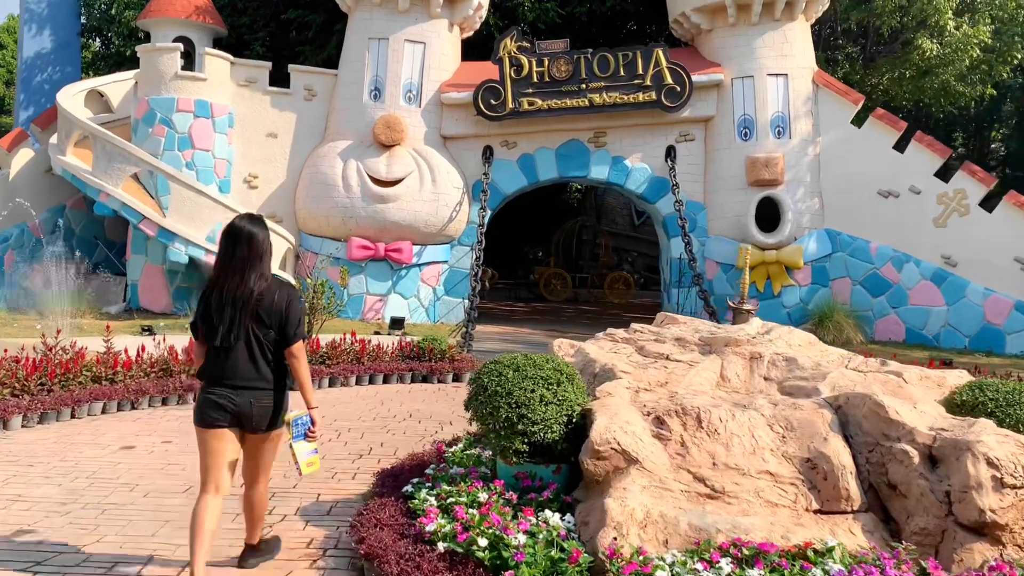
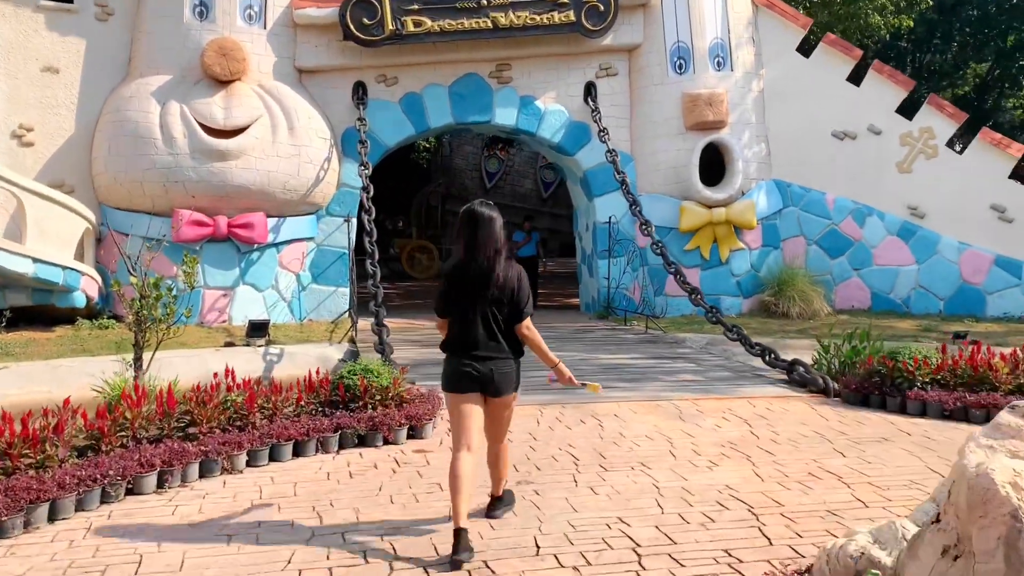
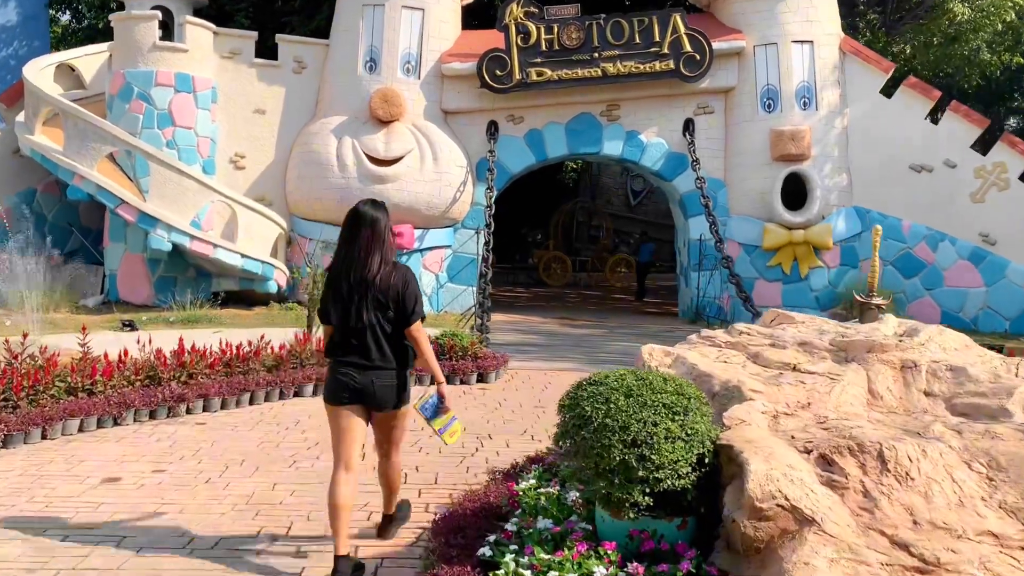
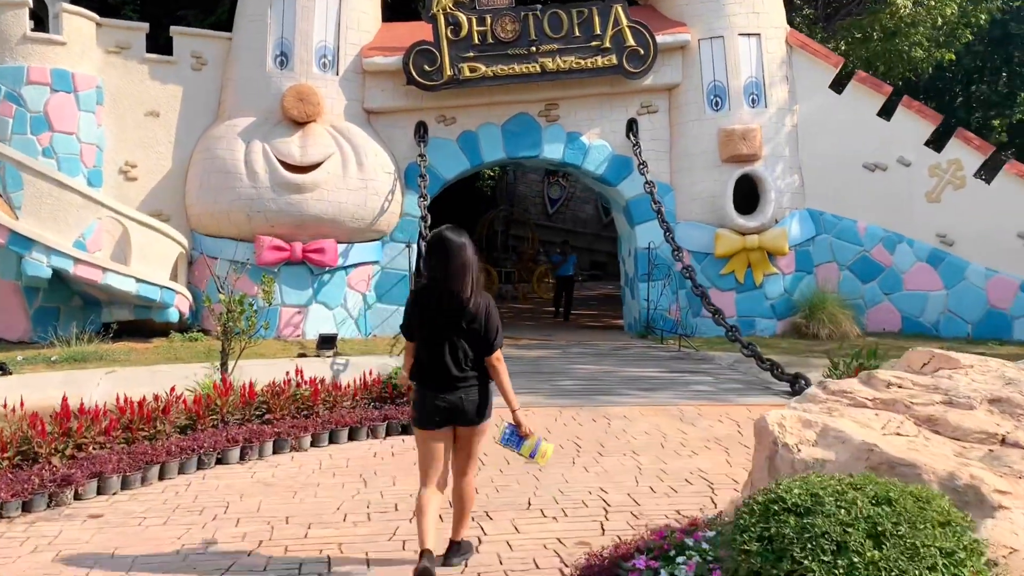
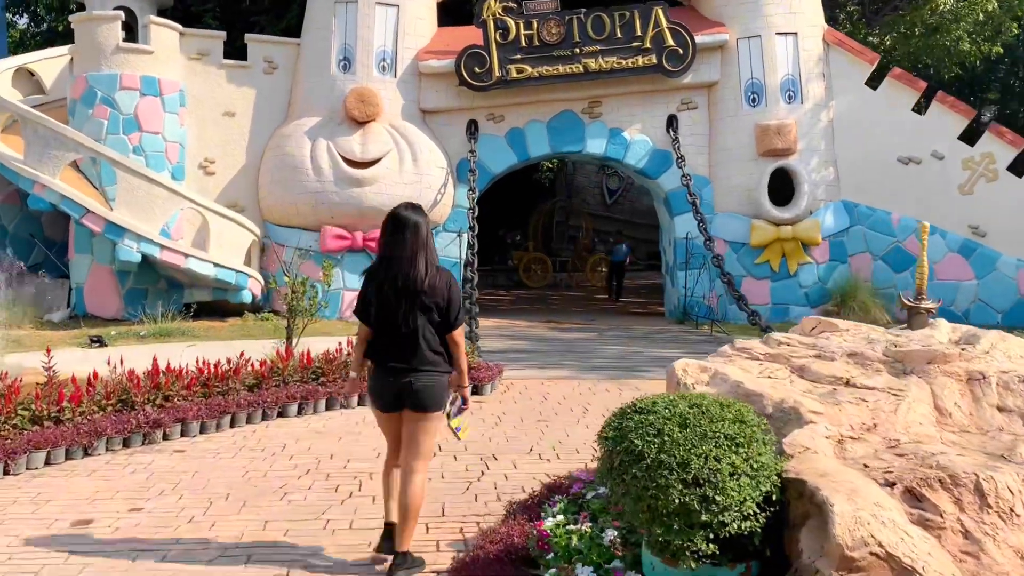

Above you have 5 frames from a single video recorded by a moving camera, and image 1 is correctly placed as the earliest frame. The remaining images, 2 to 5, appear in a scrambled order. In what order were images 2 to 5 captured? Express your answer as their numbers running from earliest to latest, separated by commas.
3, 5, 4, 2
